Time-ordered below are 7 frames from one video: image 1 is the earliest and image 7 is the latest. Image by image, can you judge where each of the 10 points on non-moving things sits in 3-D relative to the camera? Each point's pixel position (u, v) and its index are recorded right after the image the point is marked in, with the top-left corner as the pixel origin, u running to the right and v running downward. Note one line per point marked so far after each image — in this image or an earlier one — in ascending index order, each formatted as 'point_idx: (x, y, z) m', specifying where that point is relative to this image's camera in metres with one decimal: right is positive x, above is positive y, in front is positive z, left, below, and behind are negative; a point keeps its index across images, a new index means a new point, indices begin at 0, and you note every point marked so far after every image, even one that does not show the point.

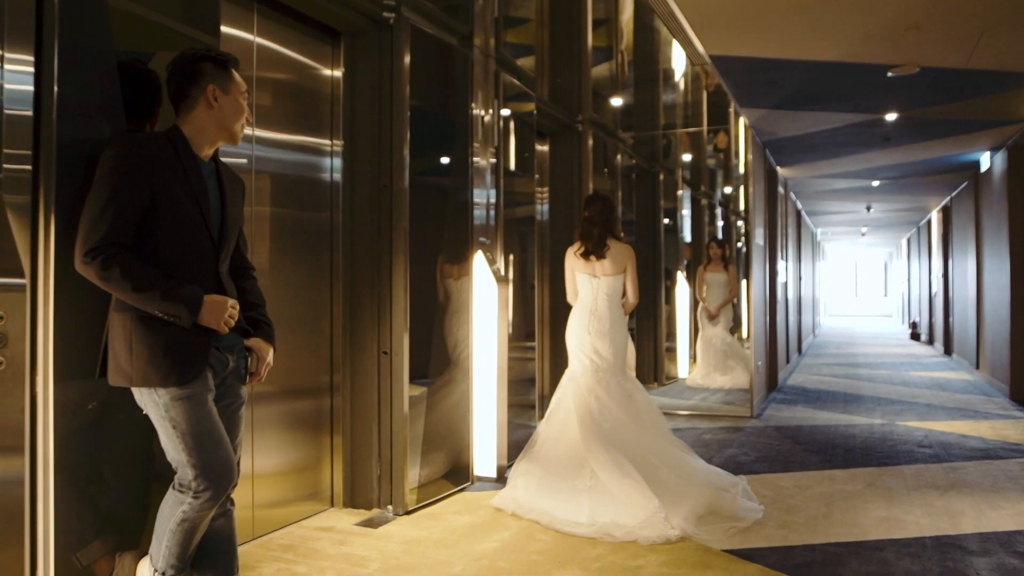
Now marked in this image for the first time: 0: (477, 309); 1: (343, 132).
0: (-0.2, -0.1, +4.3) m
1: (-0.8, +0.8, +3.8) m
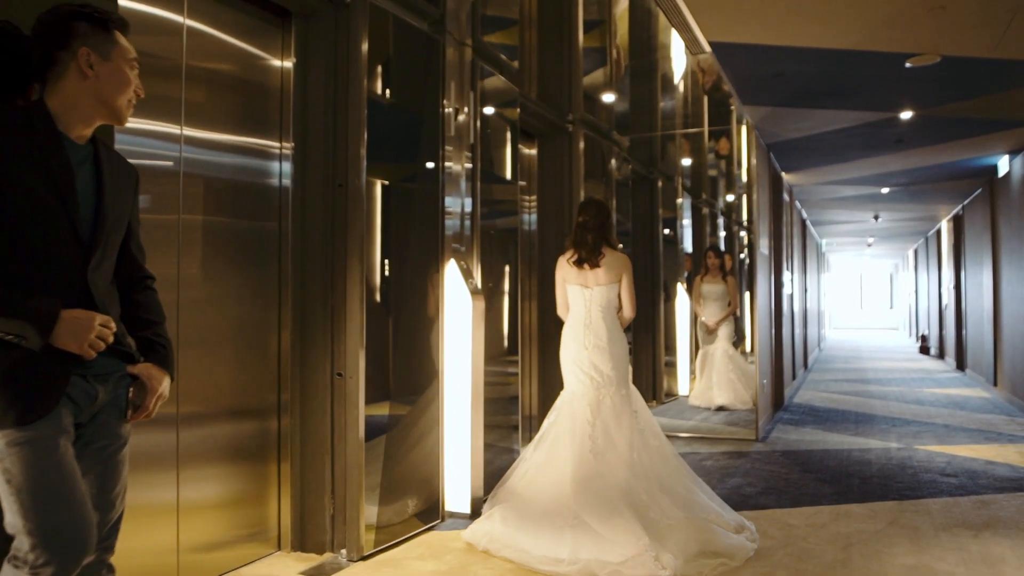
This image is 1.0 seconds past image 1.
0: (-0.3, -0.2, +3.8) m
1: (-1.0, +0.7, +3.4) m
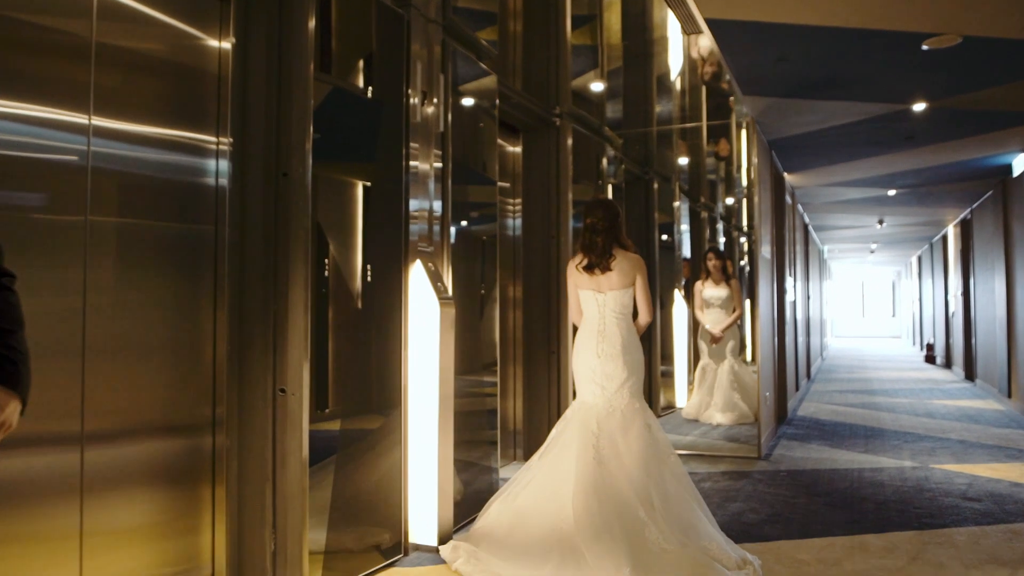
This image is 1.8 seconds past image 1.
0: (-0.4, -0.2, +3.4) m
1: (-1.1, +0.7, +3.0) m
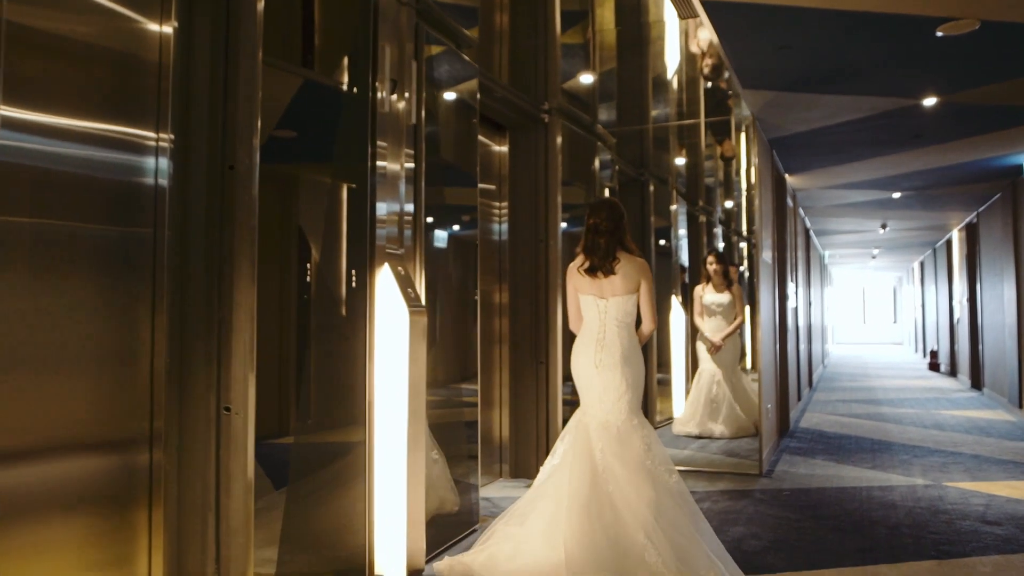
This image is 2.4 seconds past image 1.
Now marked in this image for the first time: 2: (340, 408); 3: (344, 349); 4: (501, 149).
0: (-0.5, -0.2, +3.1) m
1: (-1.2, +0.7, +2.7) m
2: (-0.7, -0.5, +3.1) m
3: (-0.7, -0.3, +3.1) m
4: (-0.1, +0.9, +5.2) m
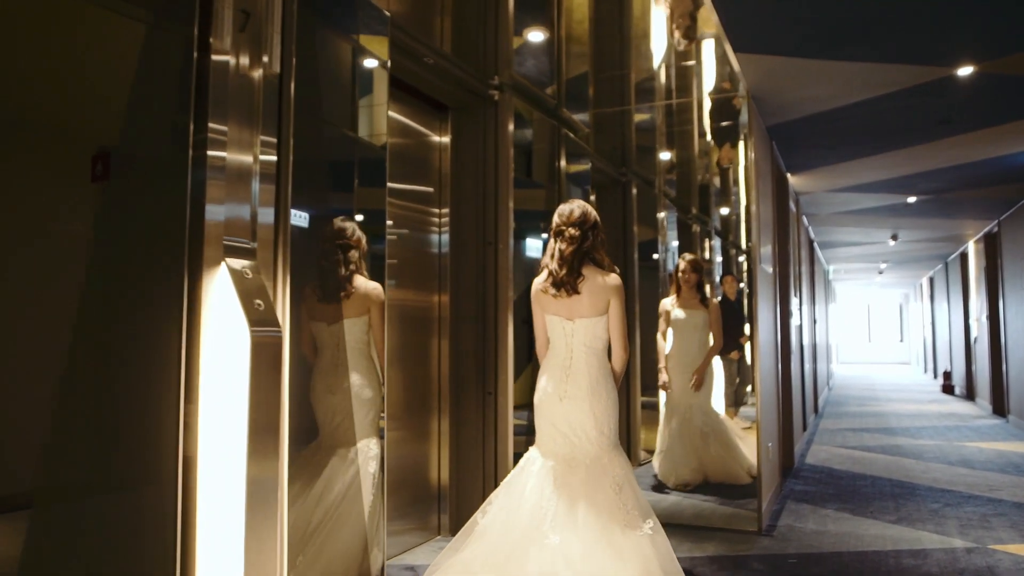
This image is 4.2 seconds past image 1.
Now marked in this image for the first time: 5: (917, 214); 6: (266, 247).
0: (-0.8, -0.2, +2.2) m
1: (-1.5, +0.7, +1.8) m
2: (-1.0, -0.5, +2.1) m
3: (-1.0, -0.3, +2.2) m
4: (-0.4, +0.8, +4.3) m
5: (+4.8, +0.9, +9.0) m
6: (-0.8, +0.1, +2.5) m
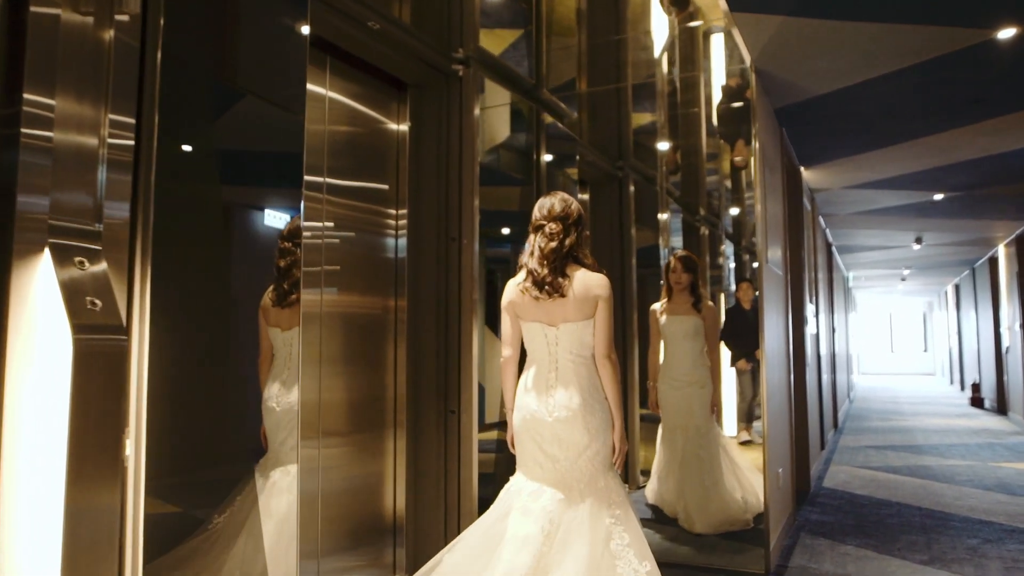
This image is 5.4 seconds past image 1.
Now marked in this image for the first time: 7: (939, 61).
0: (-1.0, -0.2, +1.7) m
1: (-1.7, +0.7, +1.3) m
2: (-1.2, -0.5, +1.6) m
3: (-1.2, -0.3, +1.6) m
4: (-0.6, +0.8, +3.8) m
5: (+4.7, +0.8, +8.3) m
6: (-0.9, +0.1, +2.0) m
7: (+2.5, +1.2, +4.4) m
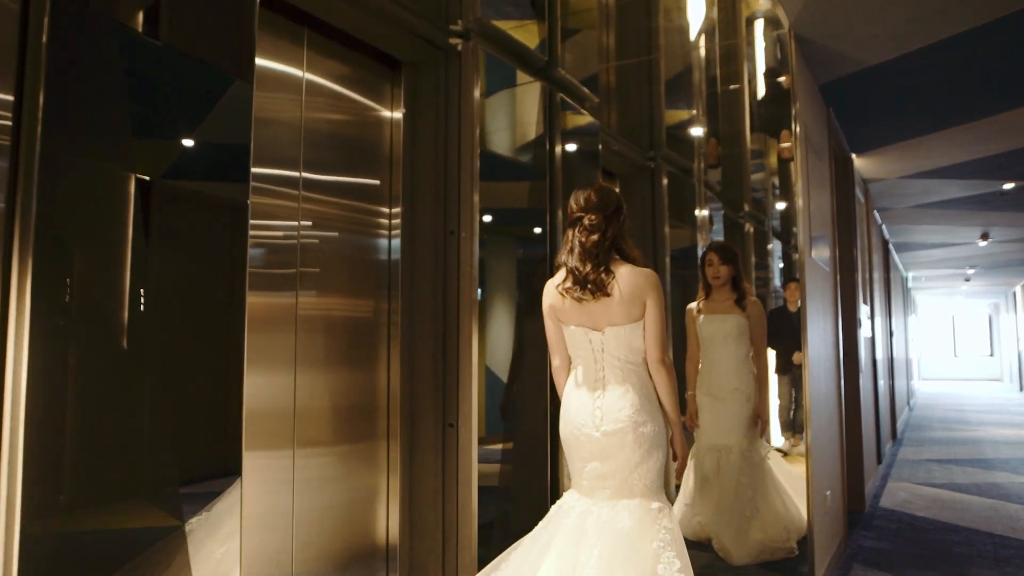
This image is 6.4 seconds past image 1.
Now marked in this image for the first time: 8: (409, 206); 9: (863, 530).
0: (-1.1, -0.2, +1.4) m
1: (-1.8, +0.7, +1.0) m
2: (-1.3, -0.5, +1.3) m
3: (-1.3, -0.3, +1.3) m
4: (-0.5, +0.8, +3.4) m
5: (+5.0, +0.8, +7.6) m
6: (-1.0, +0.1, +1.6) m
7: (+2.5, +1.2, +3.9) m
8: (-0.4, +0.5, +3.3) m
9: (+2.1, -1.5, +4.6) m
